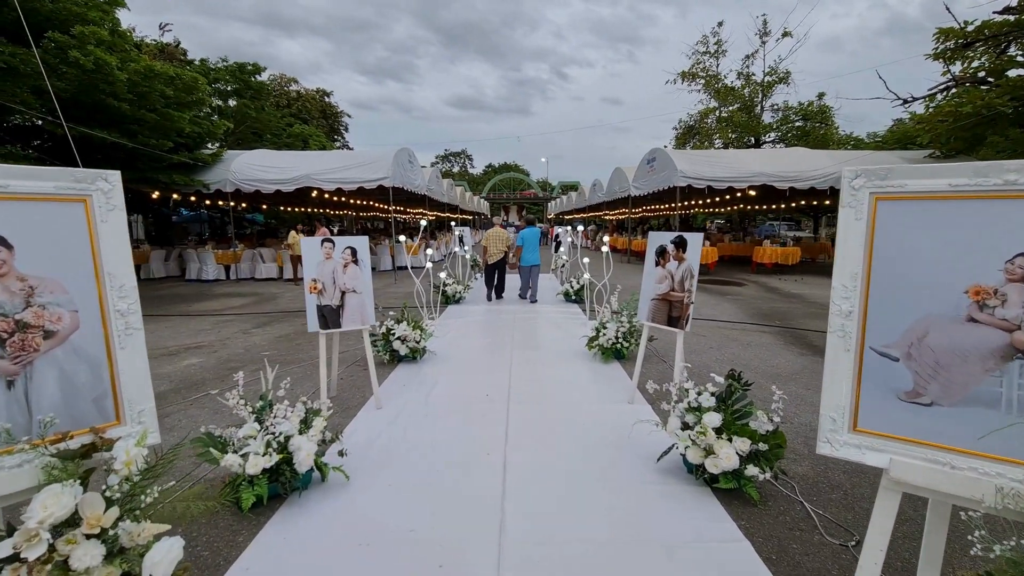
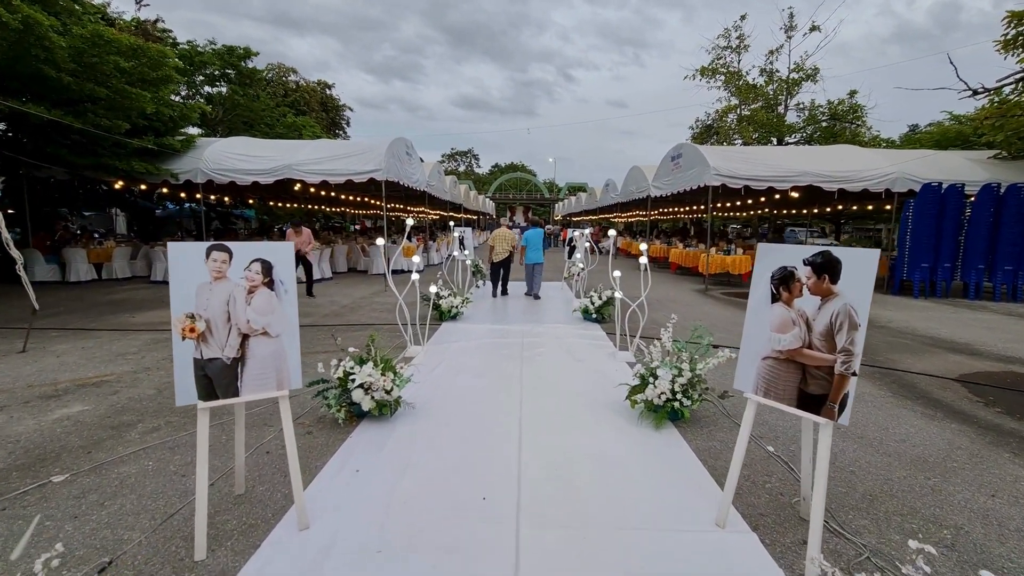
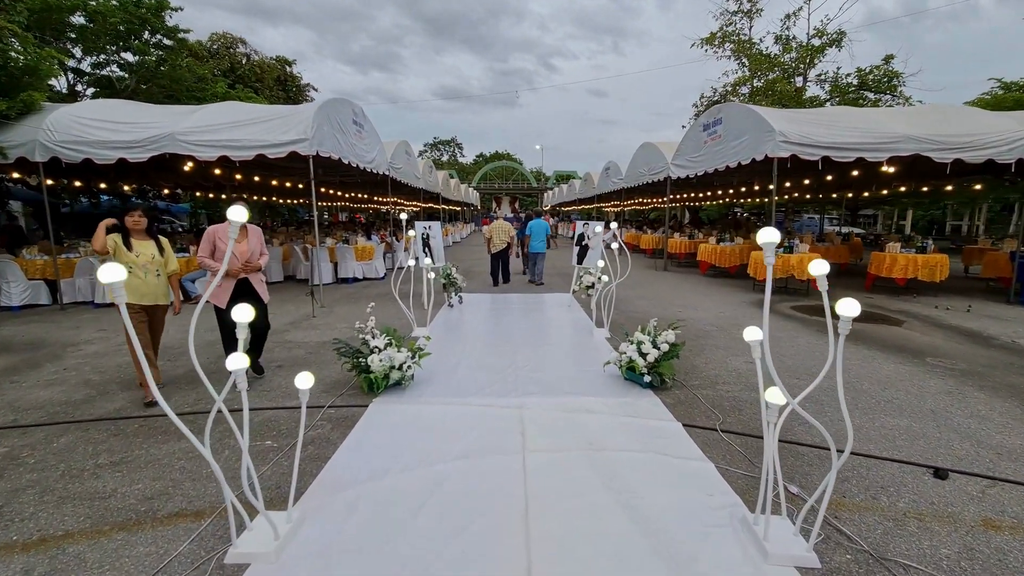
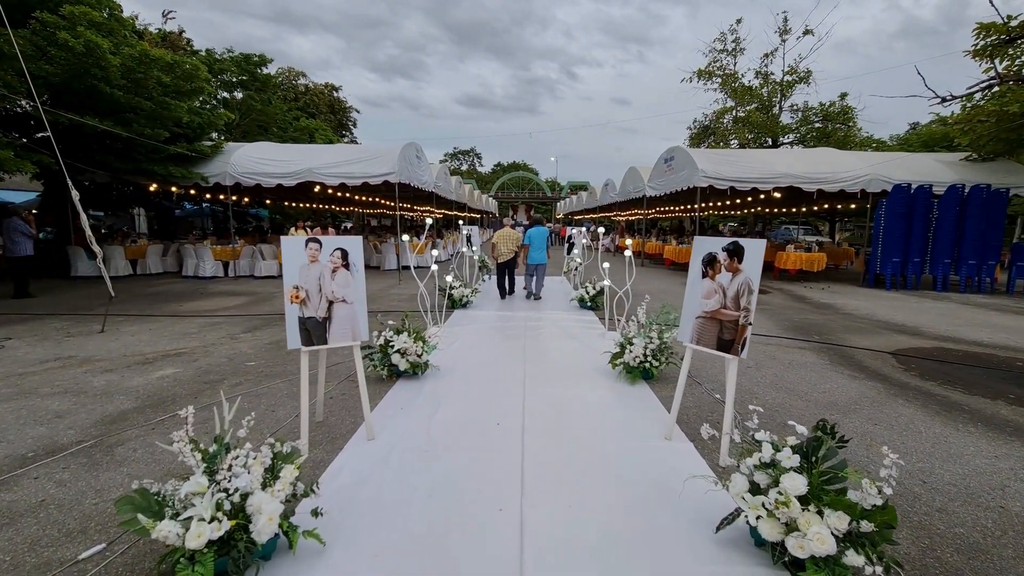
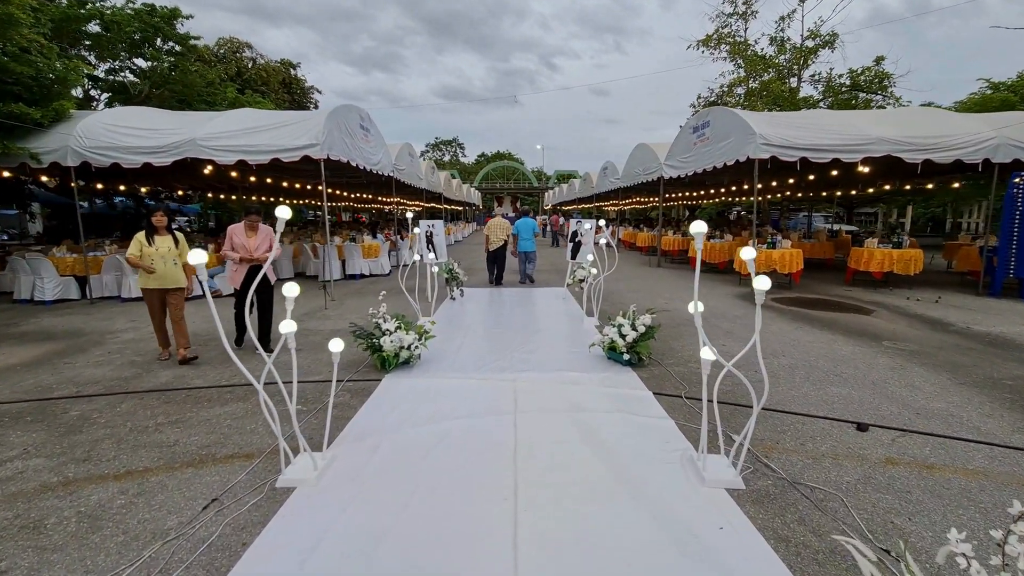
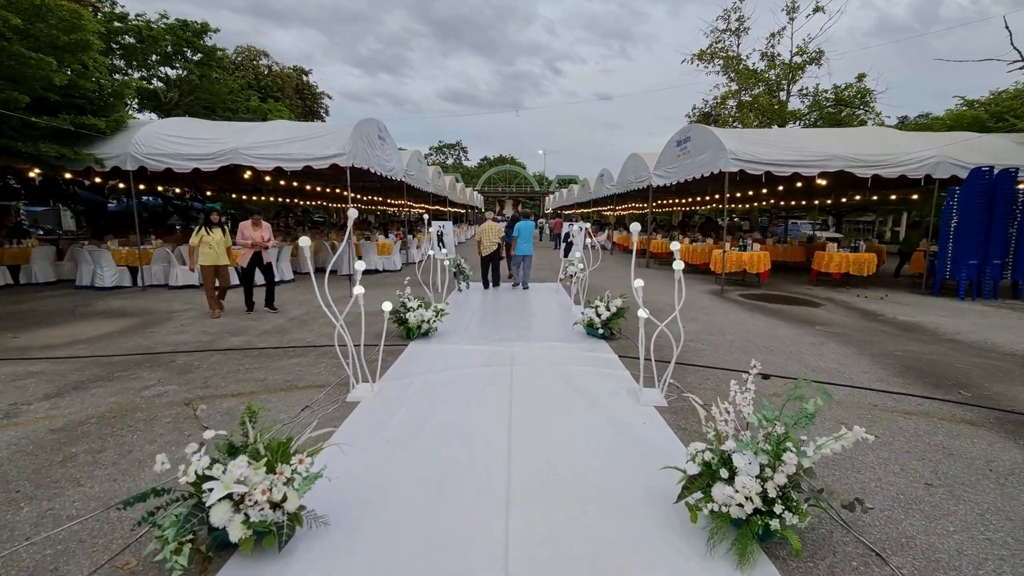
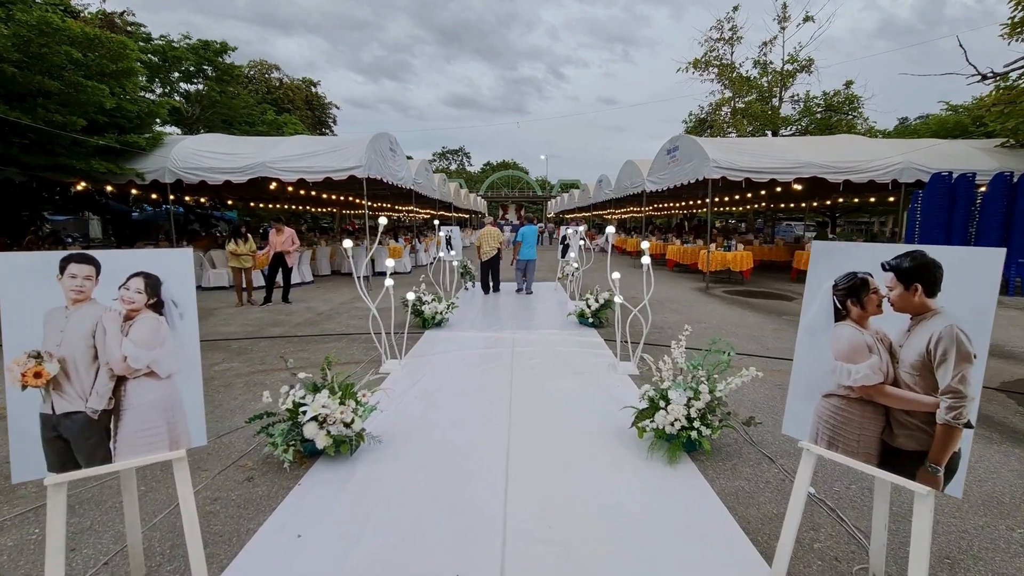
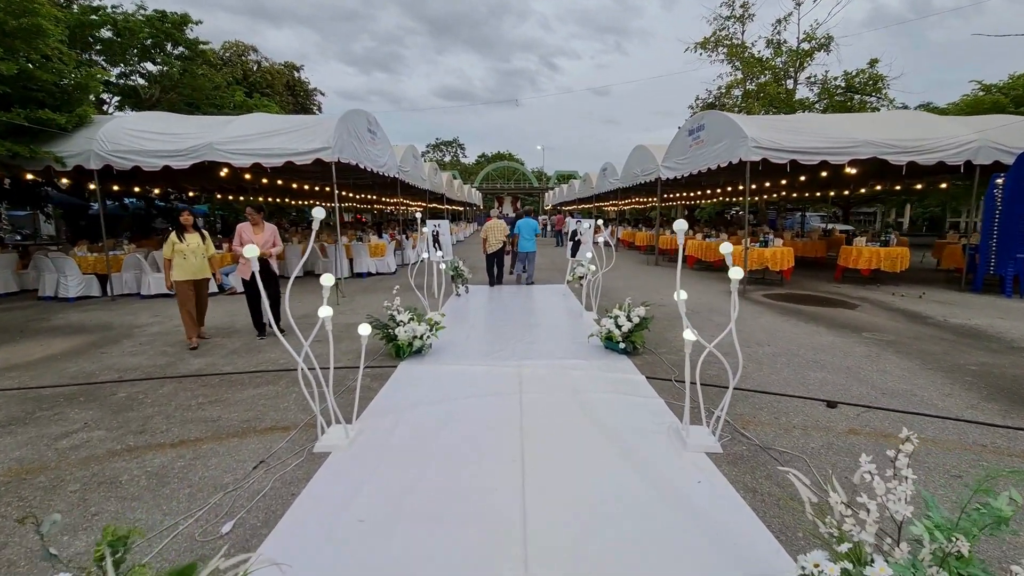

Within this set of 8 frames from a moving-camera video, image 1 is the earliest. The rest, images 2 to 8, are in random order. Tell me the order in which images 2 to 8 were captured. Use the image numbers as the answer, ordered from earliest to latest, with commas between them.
4, 2, 7, 6, 8, 5, 3
